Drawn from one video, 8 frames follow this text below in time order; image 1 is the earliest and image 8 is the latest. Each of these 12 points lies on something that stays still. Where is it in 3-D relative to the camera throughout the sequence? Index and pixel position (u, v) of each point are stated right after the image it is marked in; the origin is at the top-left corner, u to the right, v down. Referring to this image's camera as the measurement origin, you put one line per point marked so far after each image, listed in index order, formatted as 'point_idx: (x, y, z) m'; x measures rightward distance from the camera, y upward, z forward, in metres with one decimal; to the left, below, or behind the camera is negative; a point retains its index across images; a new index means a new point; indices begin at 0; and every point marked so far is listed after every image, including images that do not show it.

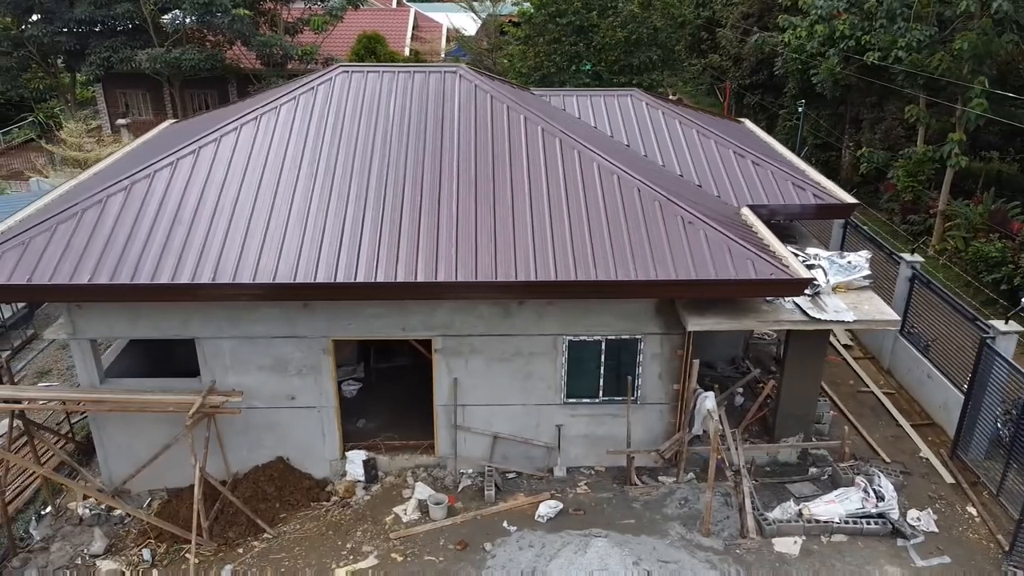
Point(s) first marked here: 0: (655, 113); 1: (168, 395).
0: (+2.2, +2.7, +12.4) m
1: (-4.0, -1.2, +9.4) m
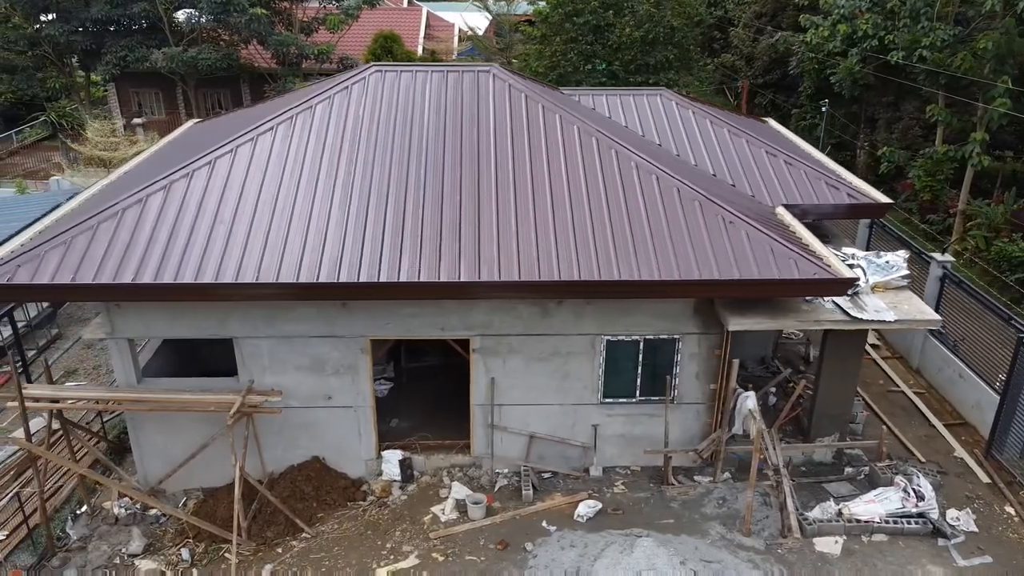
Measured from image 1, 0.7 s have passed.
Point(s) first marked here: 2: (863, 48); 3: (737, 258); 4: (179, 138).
0: (+2.7, +2.7, +12.4) m
1: (-3.5, -1.2, +9.4) m
2: (+7.5, +5.1, +17.4) m
3: (+2.6, +0.3, +9.1) m
4: (-5.6, +2.5, +13.8) m
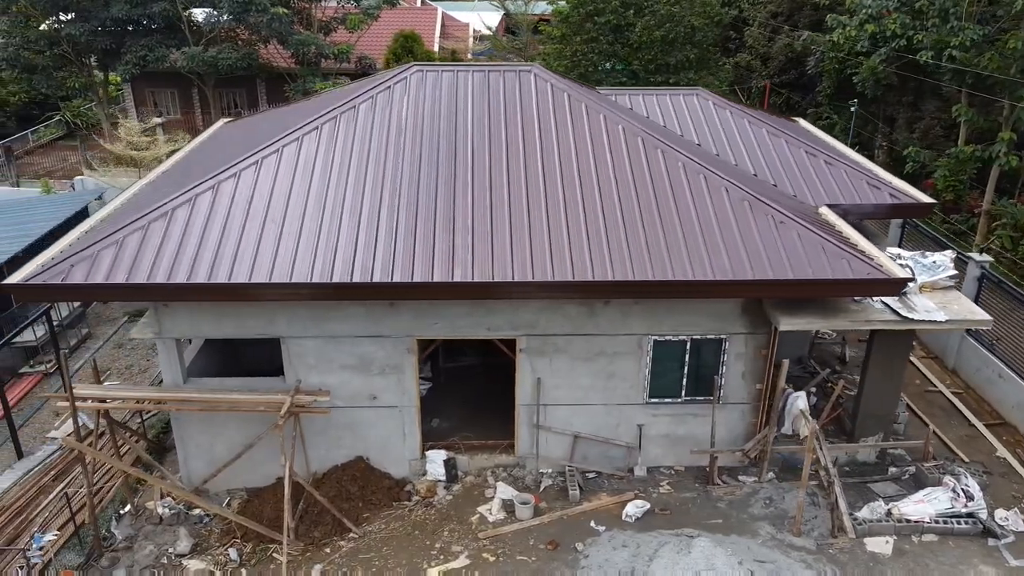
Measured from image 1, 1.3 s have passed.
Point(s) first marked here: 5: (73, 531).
0: (+3.2, +2.7, +12.4) m
1: (-2.9, -1.2, +9.4) m
2: (+8.1, +5.1, +17.4) m
3: (+3.2, +0.3, +9.1) m
4: (-5.0, +2.5, +13.8) m
5: (-5.3, -3.0, +10.0) m
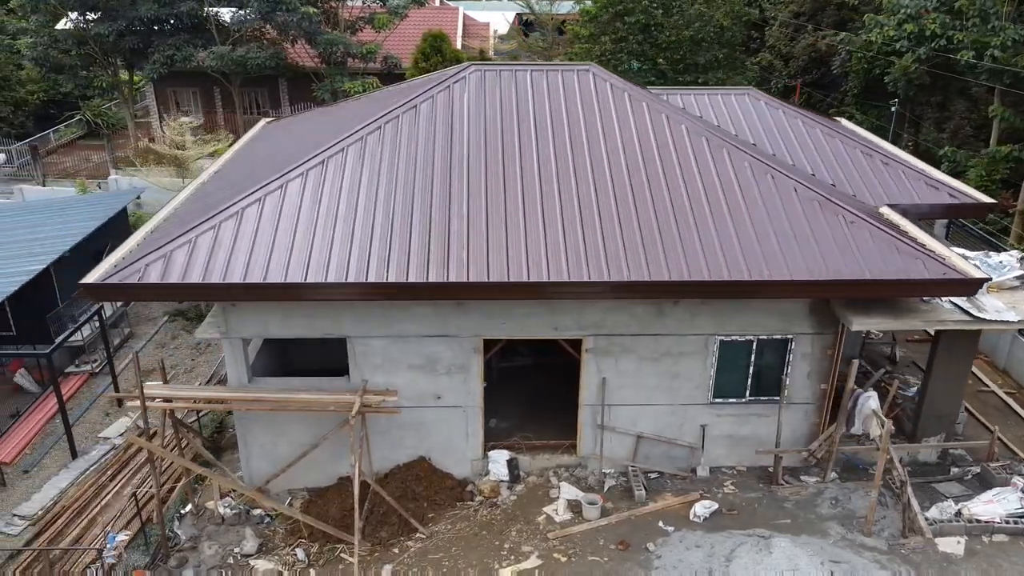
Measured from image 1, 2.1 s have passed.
0: (+4.0, +2.7, +12.4) m
1: (-2.2, -1.2, +9.4) m
2: (+8.9, +5.1, +17.4) m
3: (+4.0, +0.3, +9.1) m
4: (-4.2, +2.5, +13.8) m
5: (-4.6, -3.0, +9.9) m
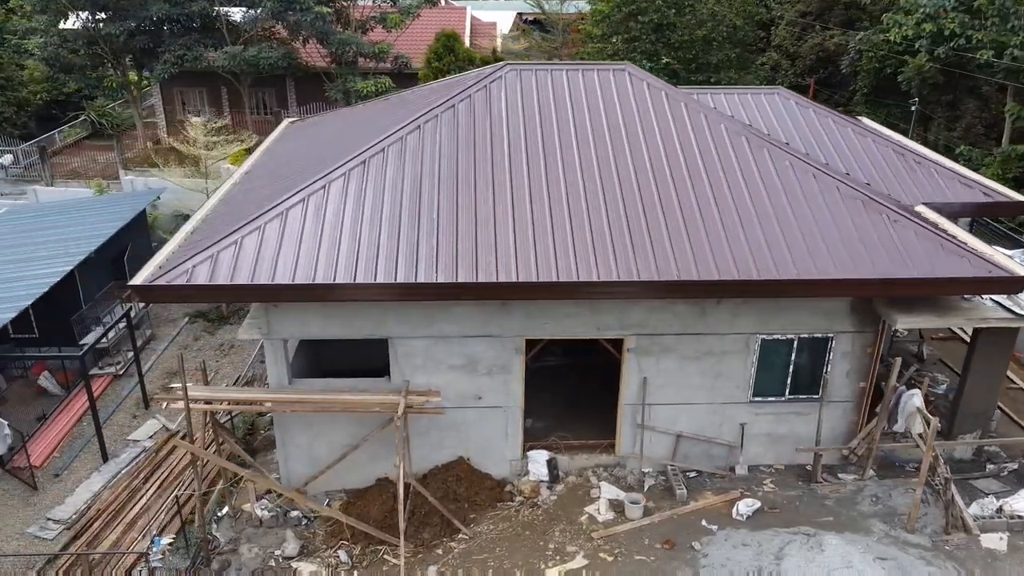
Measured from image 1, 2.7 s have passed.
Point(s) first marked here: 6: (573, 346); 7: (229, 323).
0: (+4.5, +2.7, +12.4) m
1: (-1.6, -1.2, +9.4) m
2: (+9.3, +5.2, +17.4) m
3: (+4.5, +0.4, +9.1) m
4: (-3.8, +2.5, +13.8) m
5: (-4.0, -3.0, +9.9) m
6: (+1.0, -0.9, +12.8) m
7: (-5.3, -0.7, +15.3) m
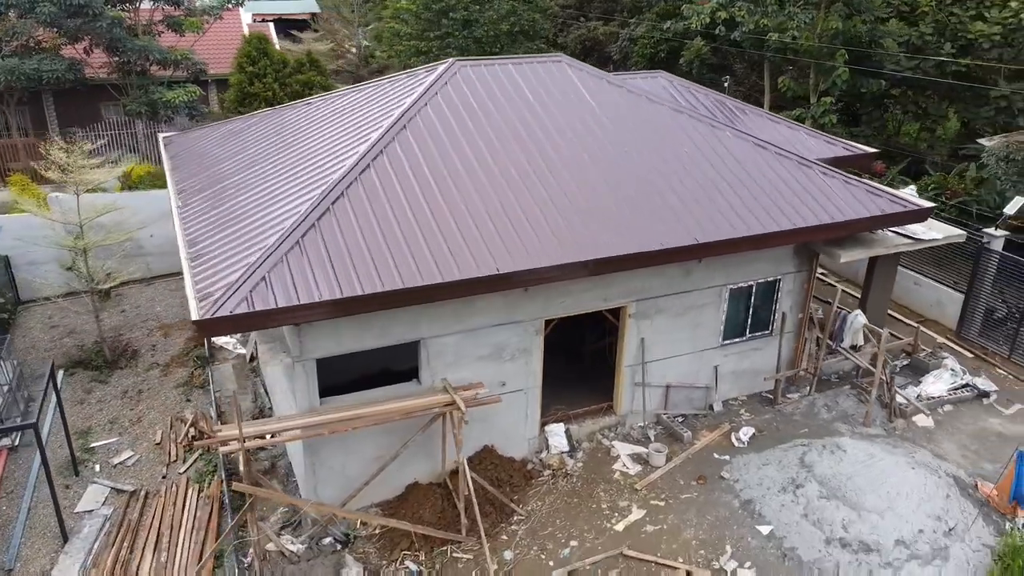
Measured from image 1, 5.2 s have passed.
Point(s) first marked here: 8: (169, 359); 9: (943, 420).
0: (+3.1, +3.4, +14.1) m
1: (-1.1, -1.3, +9.3) m
2: (+5.5, +6.4, +20.4) m
3: (+4.5, +1.2, +11.1) m
4: (-5.1, +2.0, +12.6) m
5: (-3.2, -3.3, +9.0) m
6: (+0.1, -0.6, +13.4) m
7: (-6.6, -1.4, +13.6) m
8: (-5.8, -1.2, +13.9) m
9: (+6.1, -1.9, +11.5) m
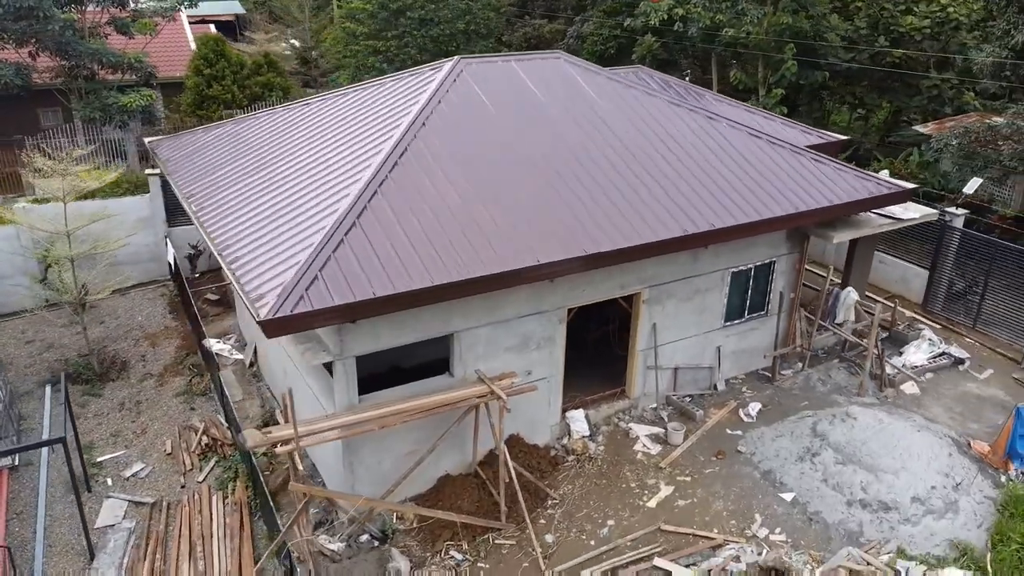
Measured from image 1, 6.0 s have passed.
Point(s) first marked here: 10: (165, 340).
0: (+2.8, +3.6, +14.6) m
1: (-0.6, -1.2, +9.5) m
2: (+4.5, +6.8, +21.1) m
3: (+4.6, +1.5, +11.8) m
4: (-5.1, +1.9, +12.4) m
5: (-2.7, -3.4, +9.0) m
6: (+0.1, -0.5, +13.7) m
7: (-6.5, -1.5, +13.2) m
8: (-5.8, -1.3, +13.5) m
9: (+6.3, -1.5, +12.3) m
10: (-6.1, -0.9, +14.3) m
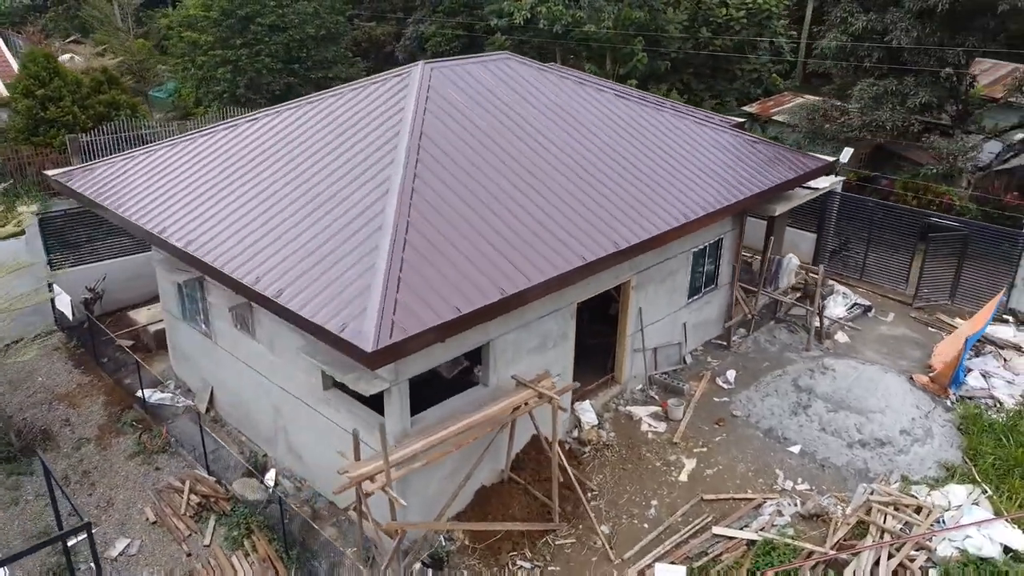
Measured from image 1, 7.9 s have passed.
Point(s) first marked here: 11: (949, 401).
0: (+1.3, +3.9, +15.1) m
1: (-0.1, -1.3, +9.4) m
2: (+0.9, +7.1, +21.8) m
3: (+4.0, +2.0, +12.9) m
4: (-5.4, +1.3, +10.9) m
5: (-1.6, -3.6, +8.4) m
6: (-0.5, -0.6, +13.6) m
7: (-6.6, -2.3, +11.4) m
8: (-6.1, -2.1, +11.9) m
9: (+5.9, -0.8, +13.9) m
10: (-6.6, -1.7, +12.6) m
11: (+6.4, -1.7, +11.9) m
